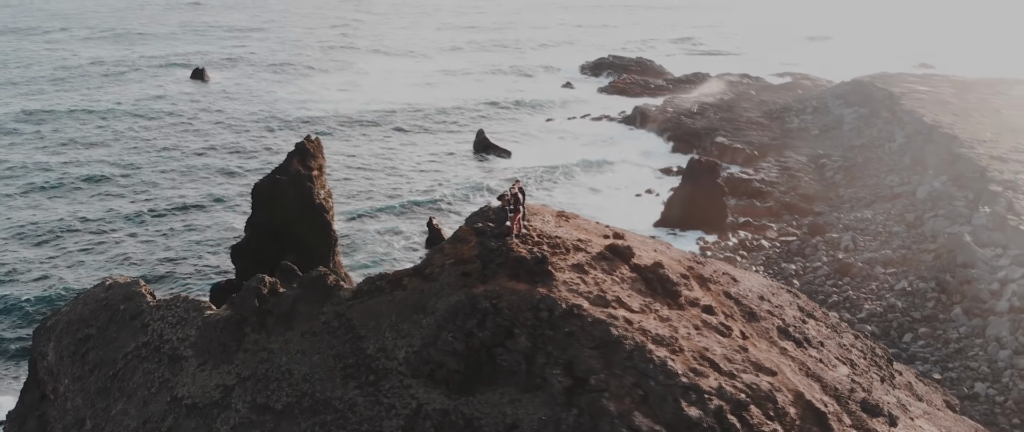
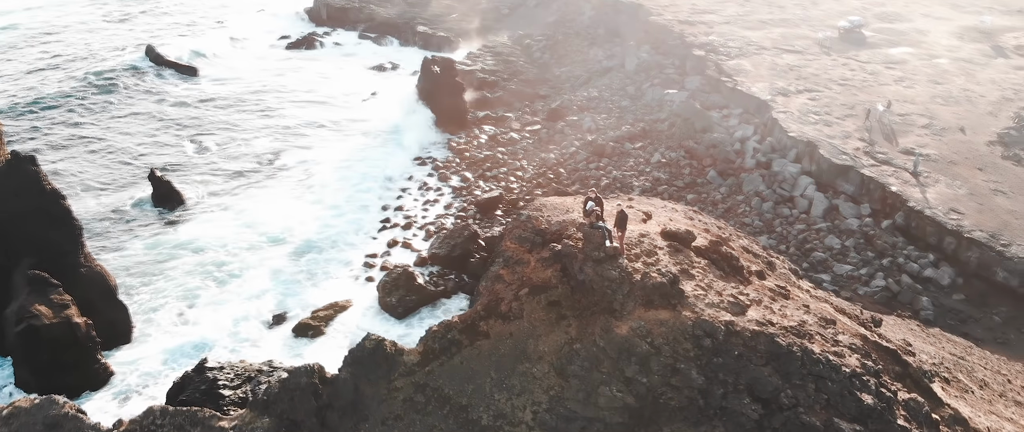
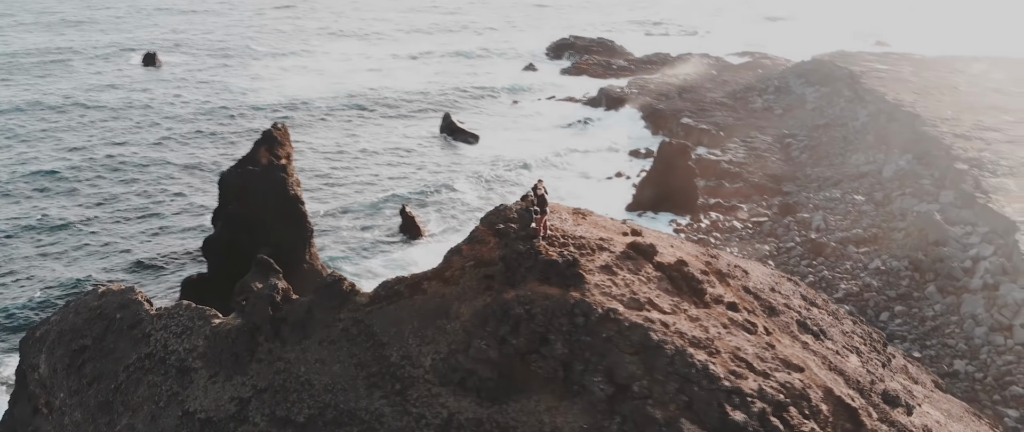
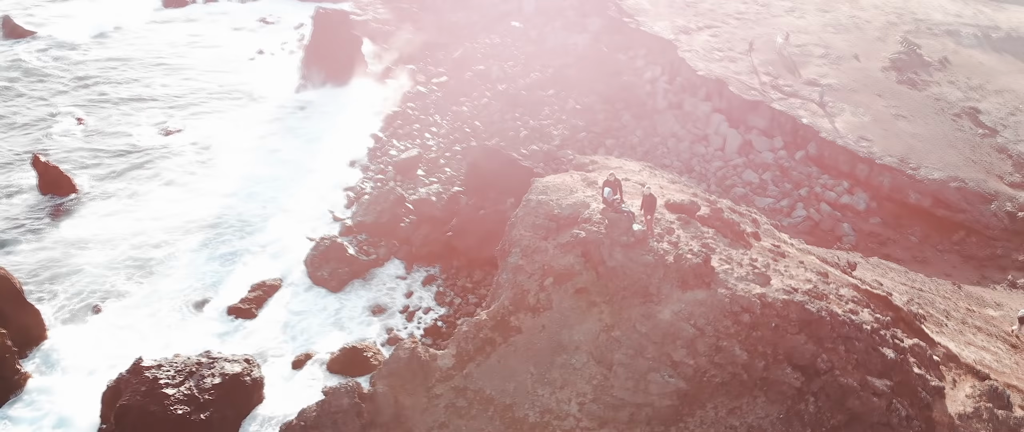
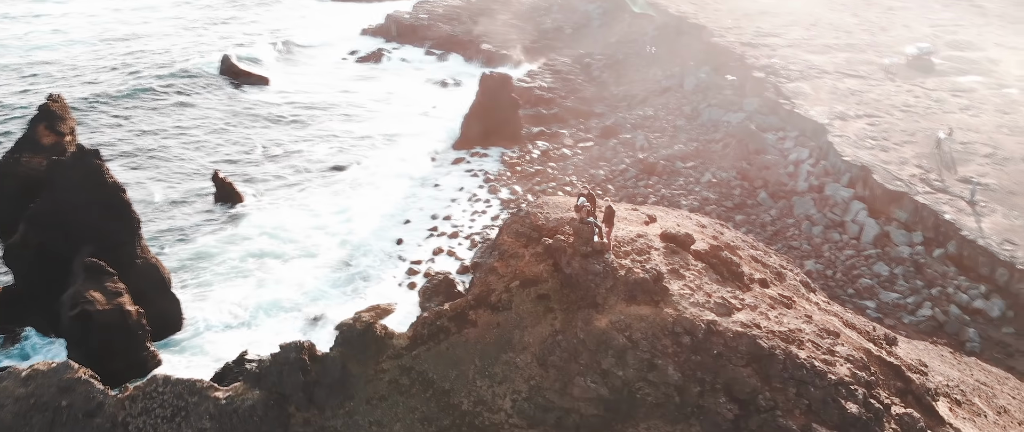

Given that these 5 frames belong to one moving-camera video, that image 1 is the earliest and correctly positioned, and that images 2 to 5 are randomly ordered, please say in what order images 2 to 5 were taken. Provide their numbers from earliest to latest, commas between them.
3, 5, 2, 4
